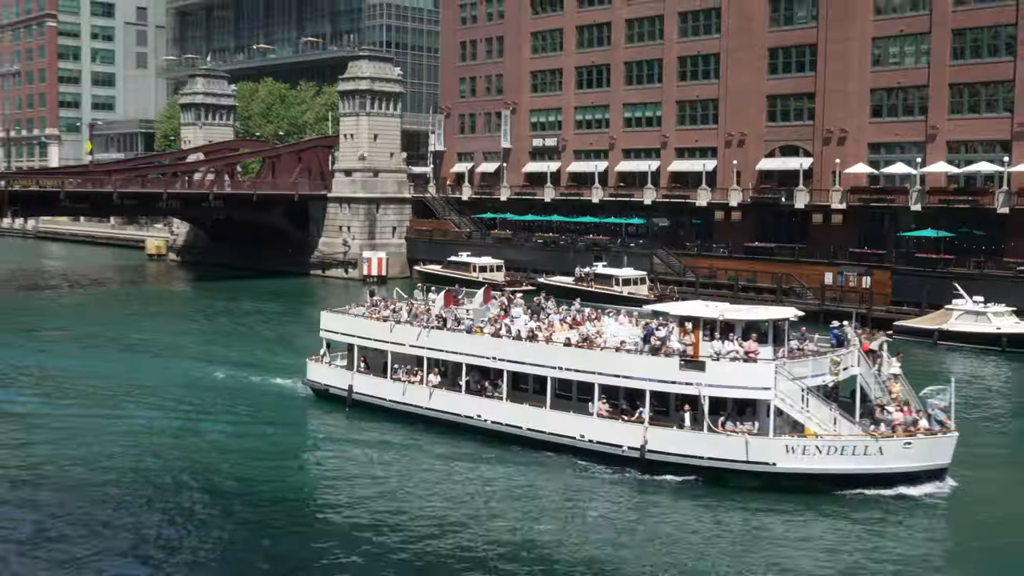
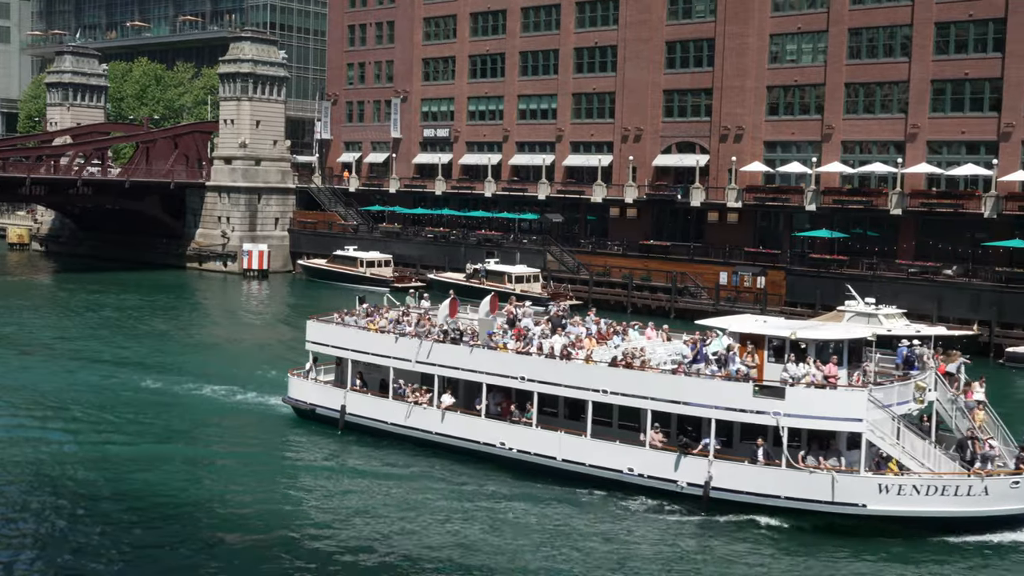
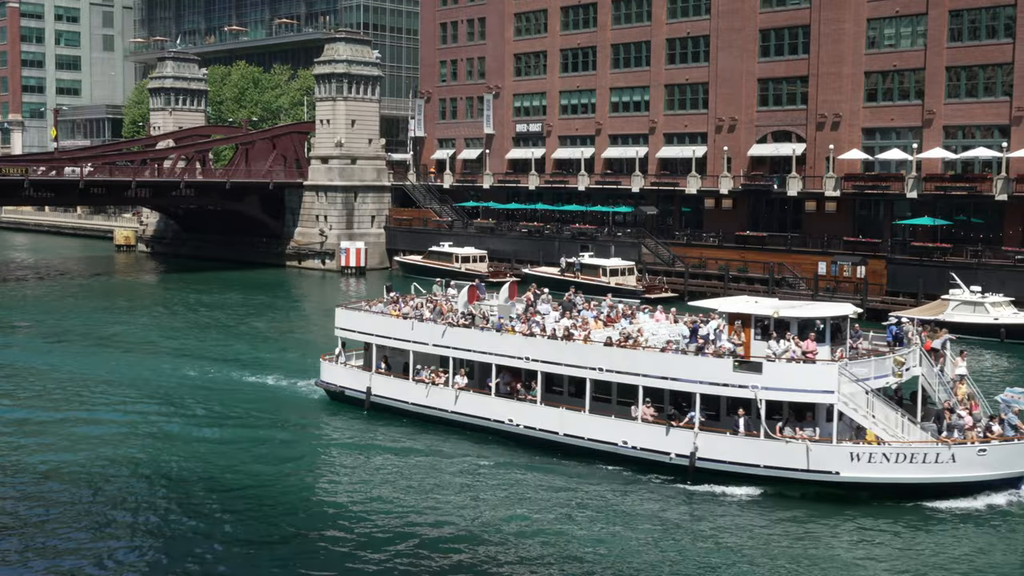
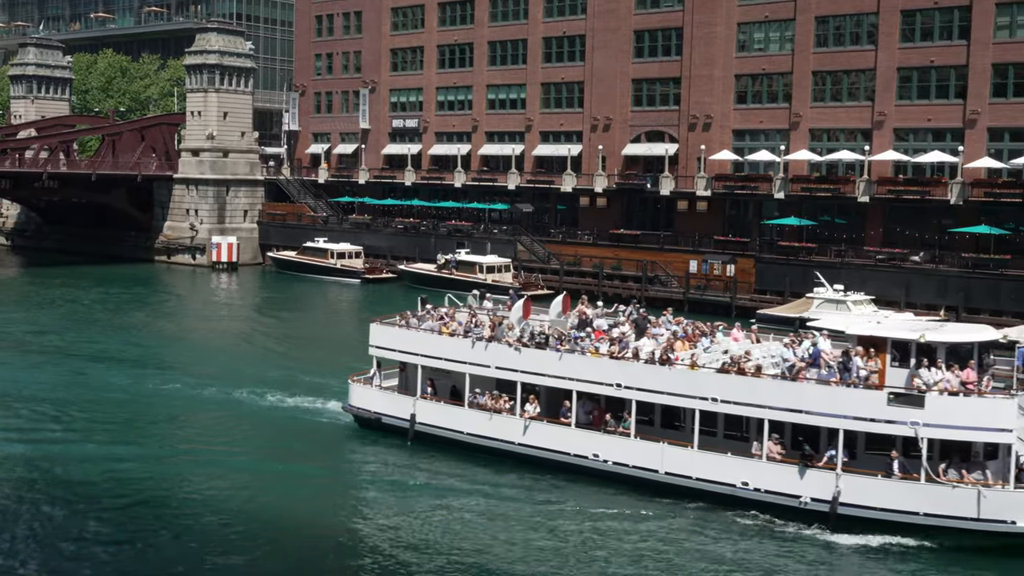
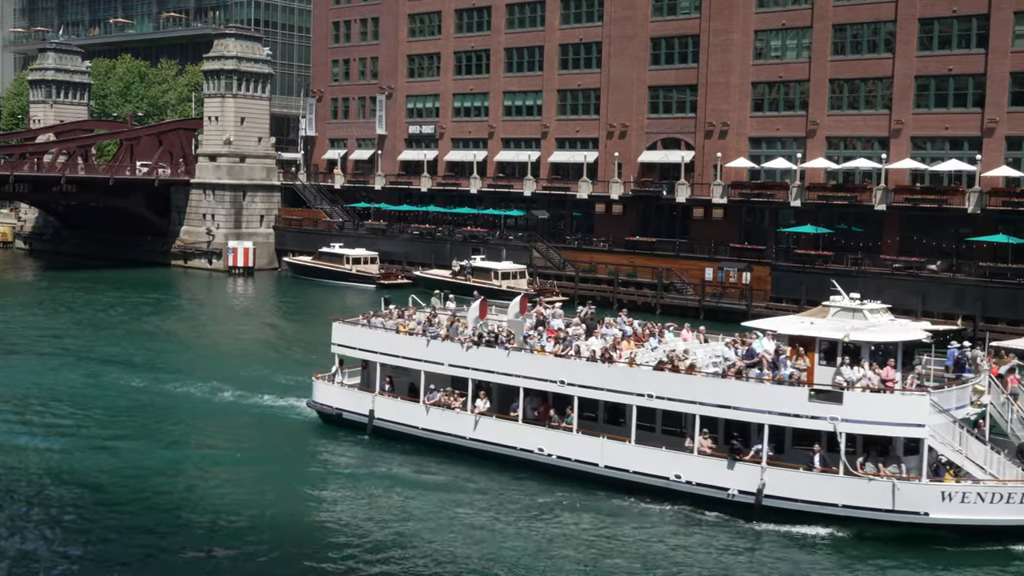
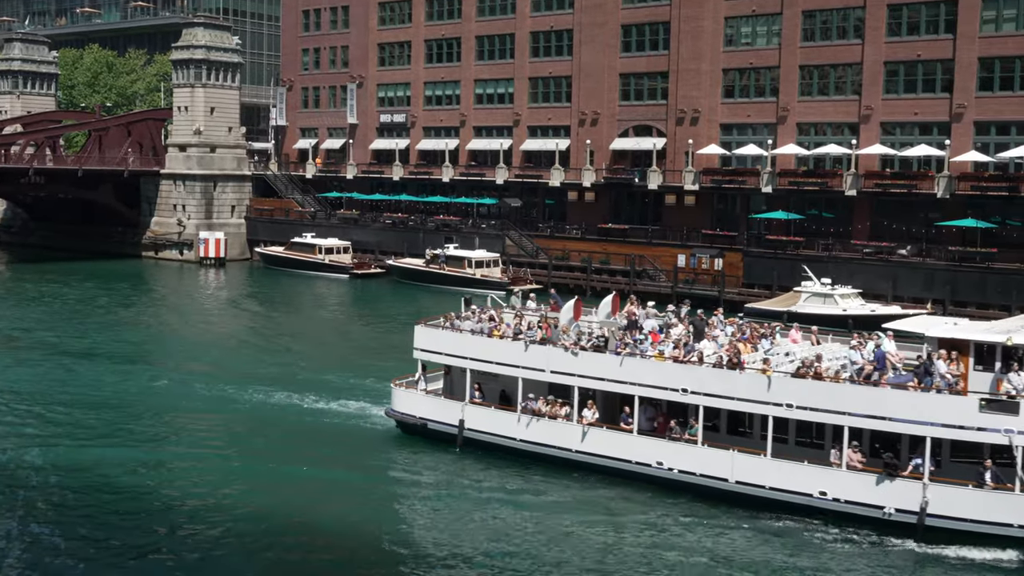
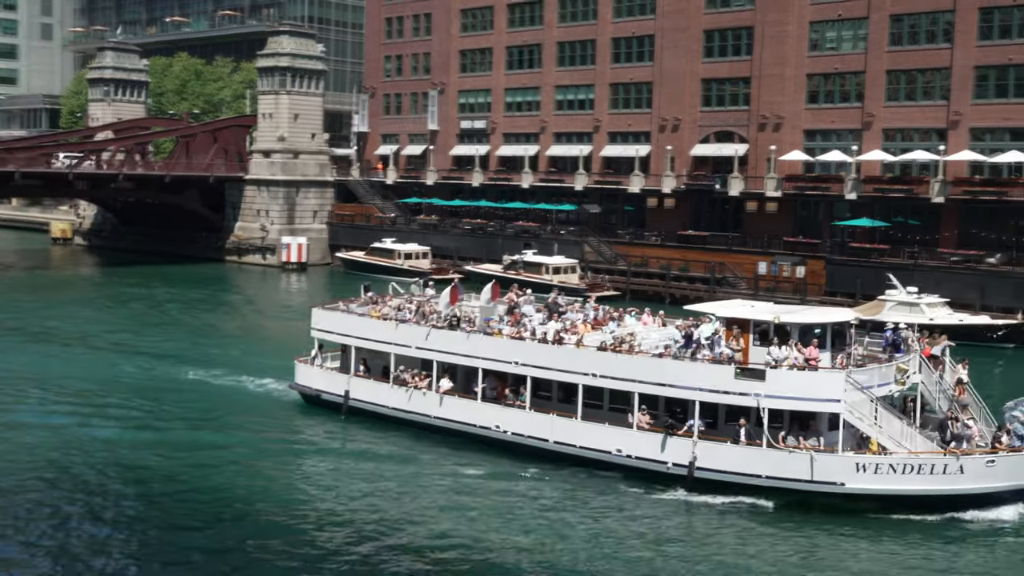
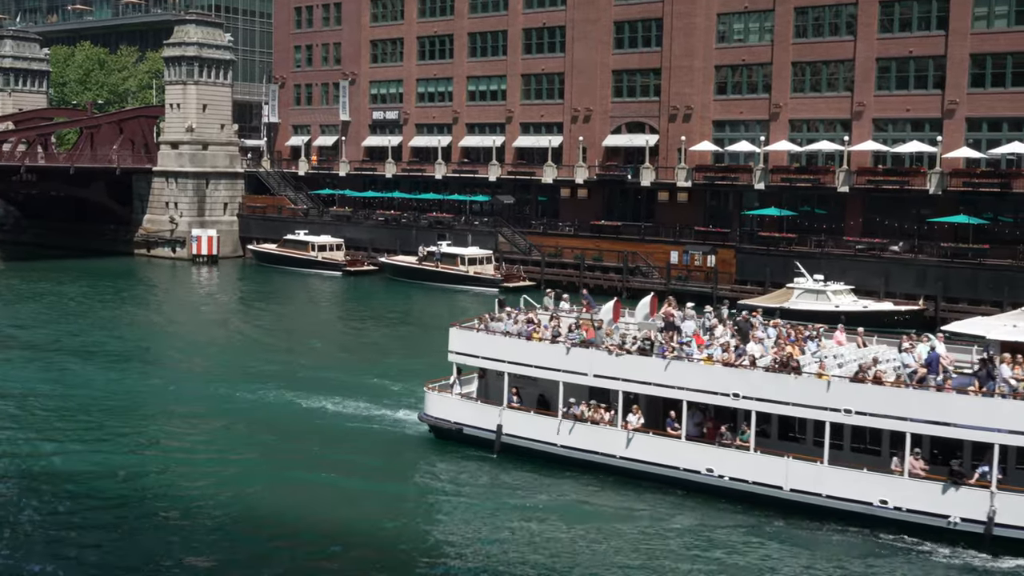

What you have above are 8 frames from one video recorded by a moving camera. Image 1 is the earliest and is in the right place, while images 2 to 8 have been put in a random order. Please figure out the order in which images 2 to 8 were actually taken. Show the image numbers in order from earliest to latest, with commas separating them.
3, 7, 2, 5, 4, 6, 8
